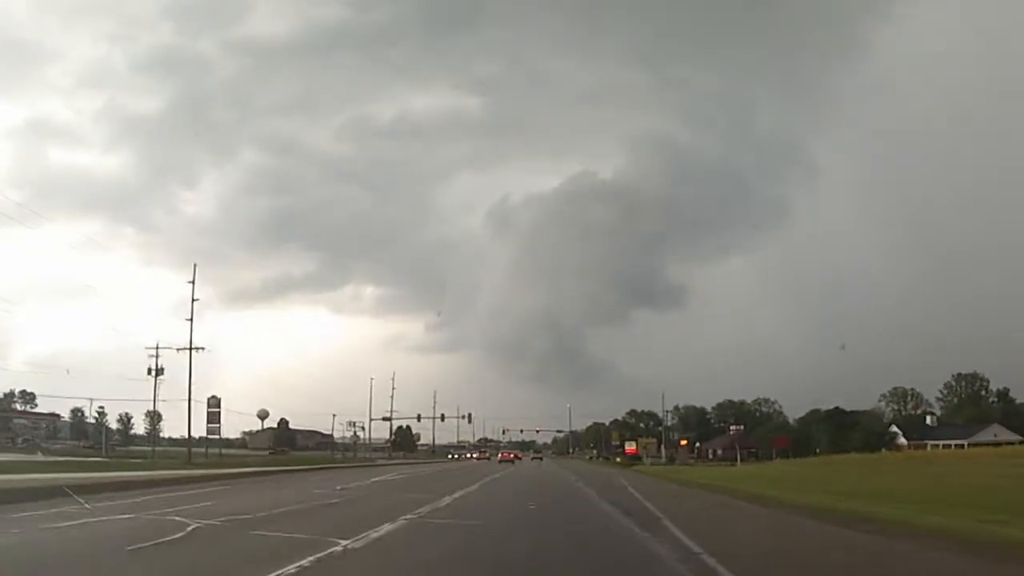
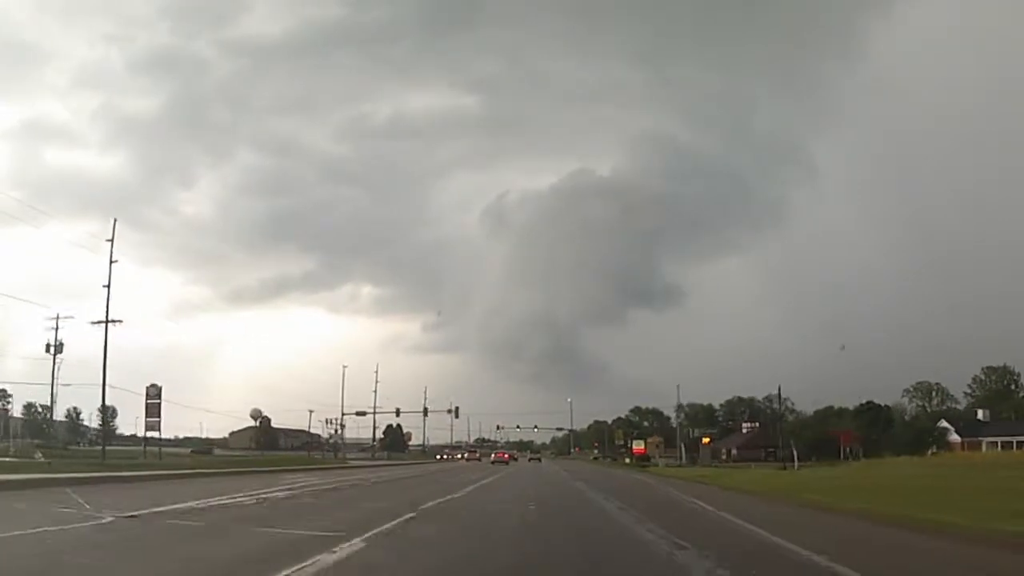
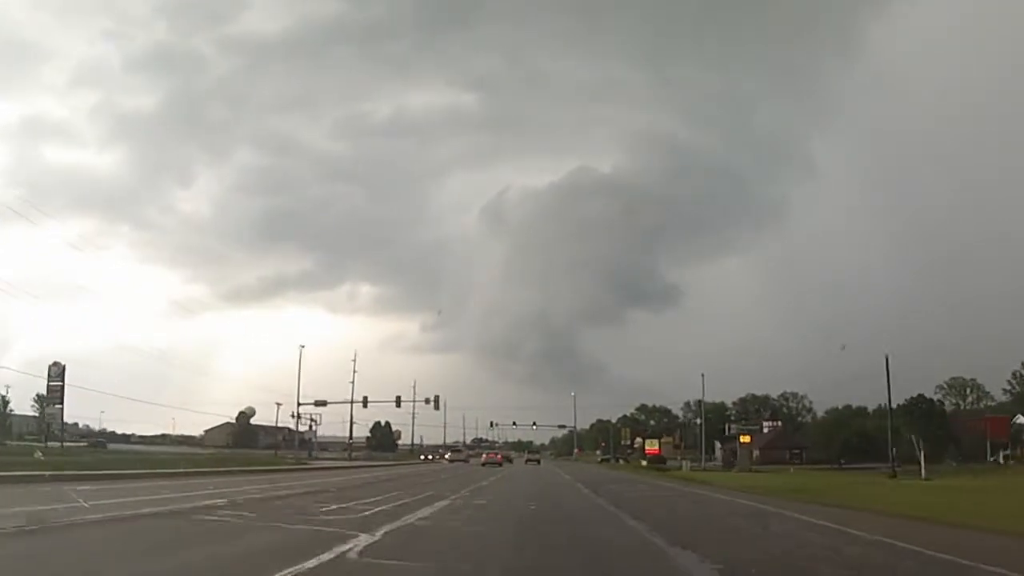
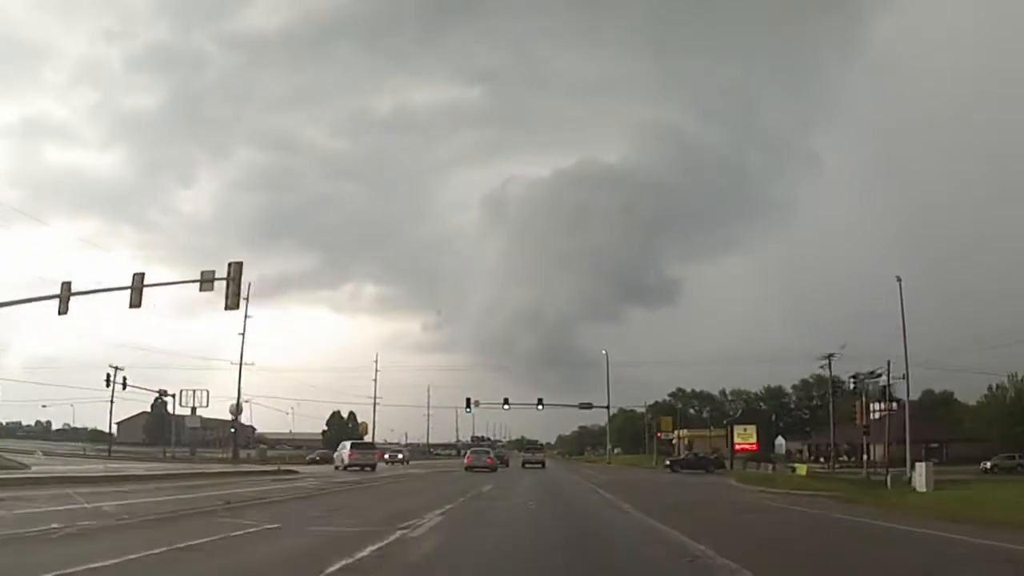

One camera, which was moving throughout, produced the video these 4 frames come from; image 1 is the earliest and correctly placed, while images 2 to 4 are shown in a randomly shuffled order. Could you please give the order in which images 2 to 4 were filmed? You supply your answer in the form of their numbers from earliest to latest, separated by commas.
2, 3, 4
